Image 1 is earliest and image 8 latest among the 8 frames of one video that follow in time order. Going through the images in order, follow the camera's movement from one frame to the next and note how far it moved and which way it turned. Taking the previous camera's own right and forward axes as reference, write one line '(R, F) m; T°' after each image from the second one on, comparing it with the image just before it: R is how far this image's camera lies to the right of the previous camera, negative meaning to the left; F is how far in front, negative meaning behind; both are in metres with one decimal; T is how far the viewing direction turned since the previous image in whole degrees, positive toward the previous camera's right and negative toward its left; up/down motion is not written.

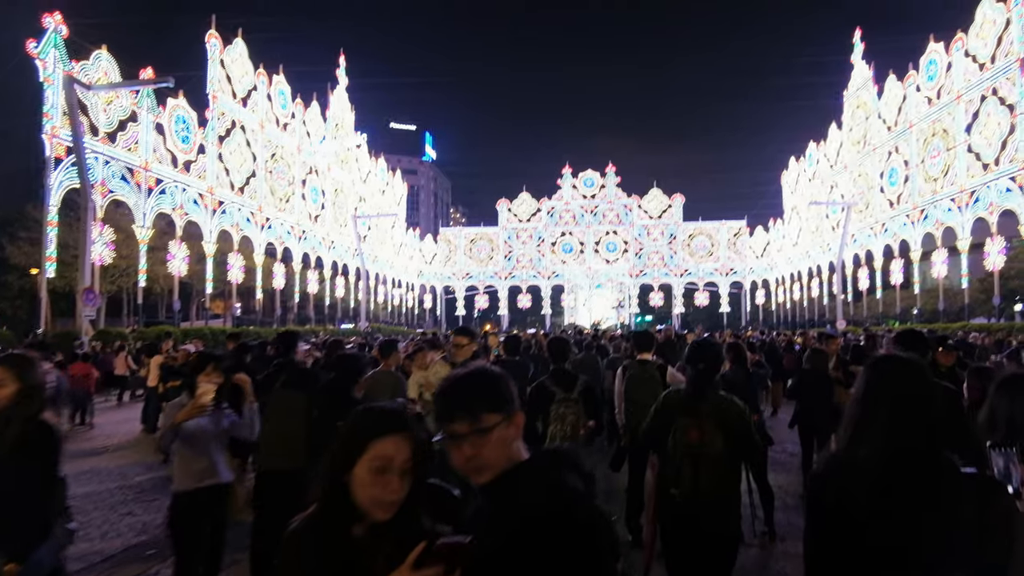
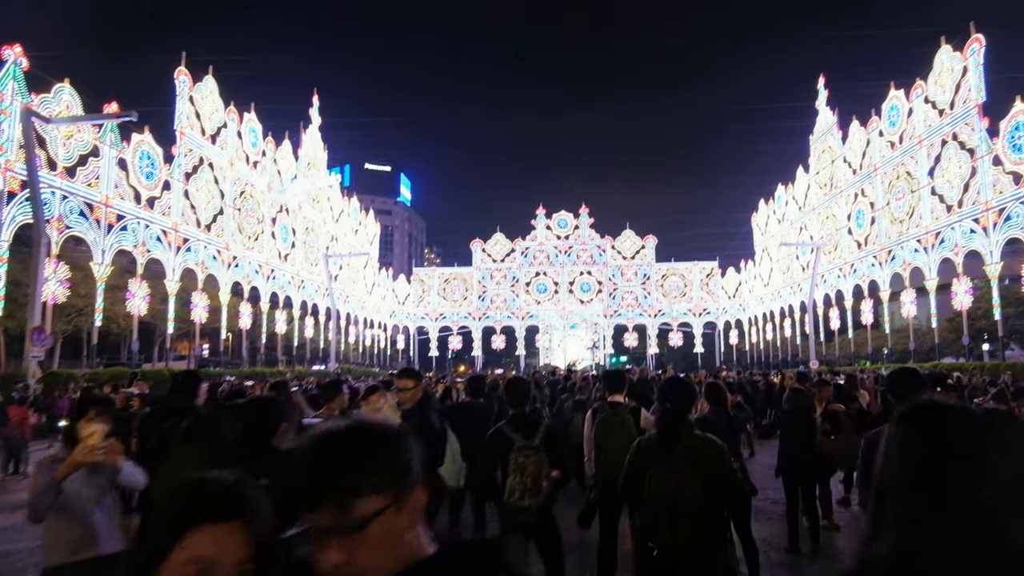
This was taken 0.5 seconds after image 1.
(+0.1, +0.4) m; +2°
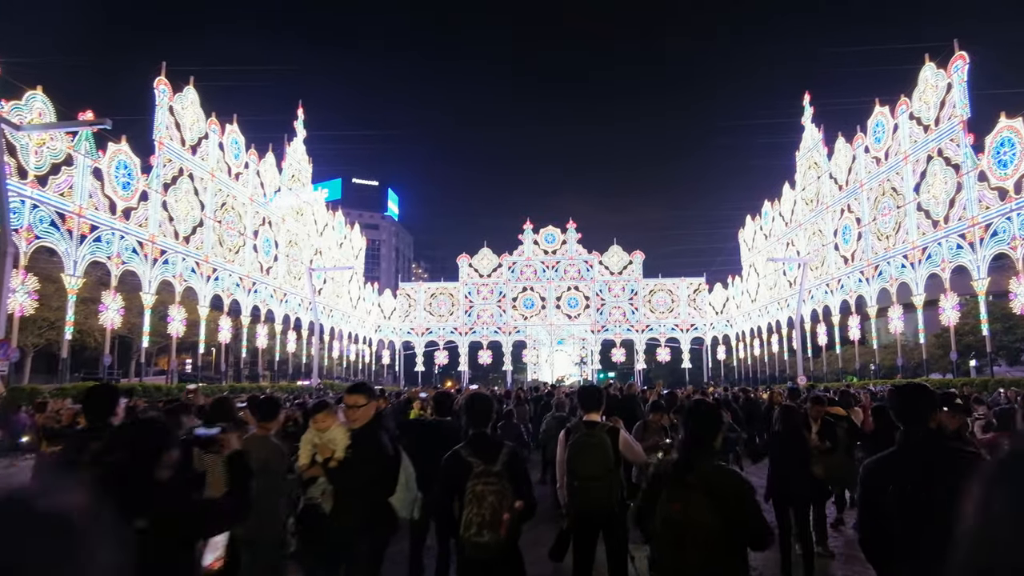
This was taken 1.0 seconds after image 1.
(+0.1, +0.4) m; +1°
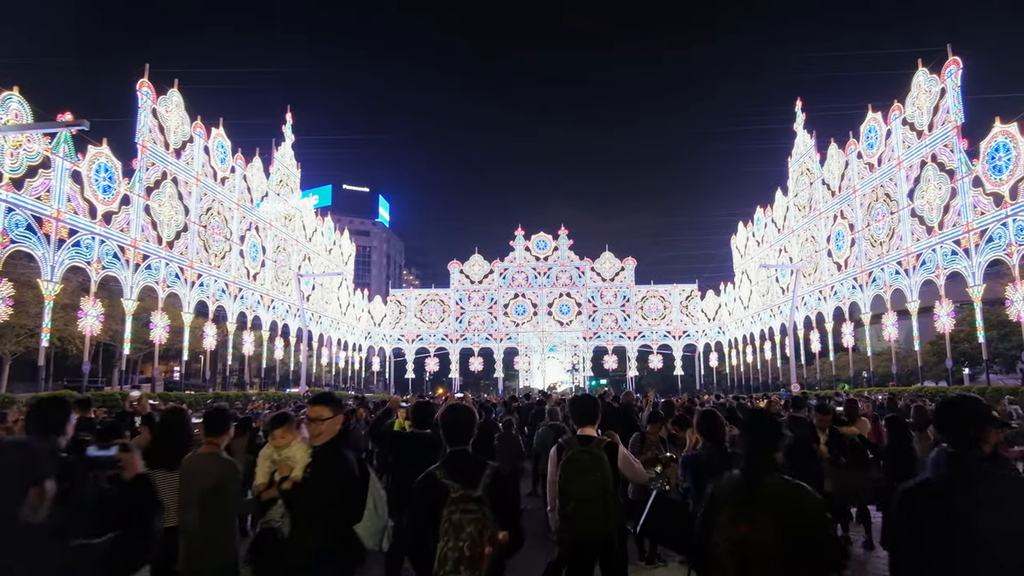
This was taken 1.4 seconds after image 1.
(0.0, +0.4) m; +1°
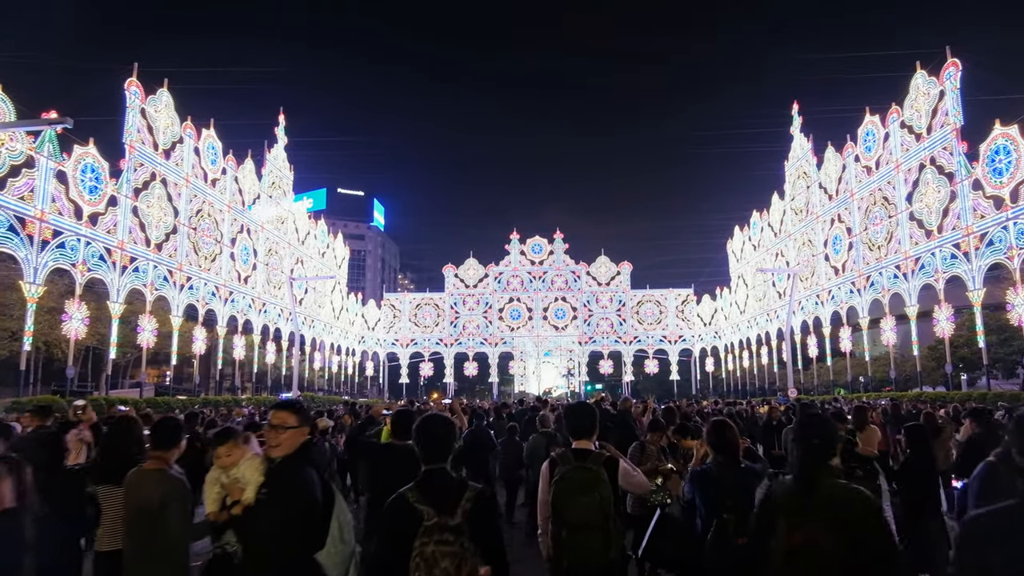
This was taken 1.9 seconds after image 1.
(0.0, +0.4) m; 0°
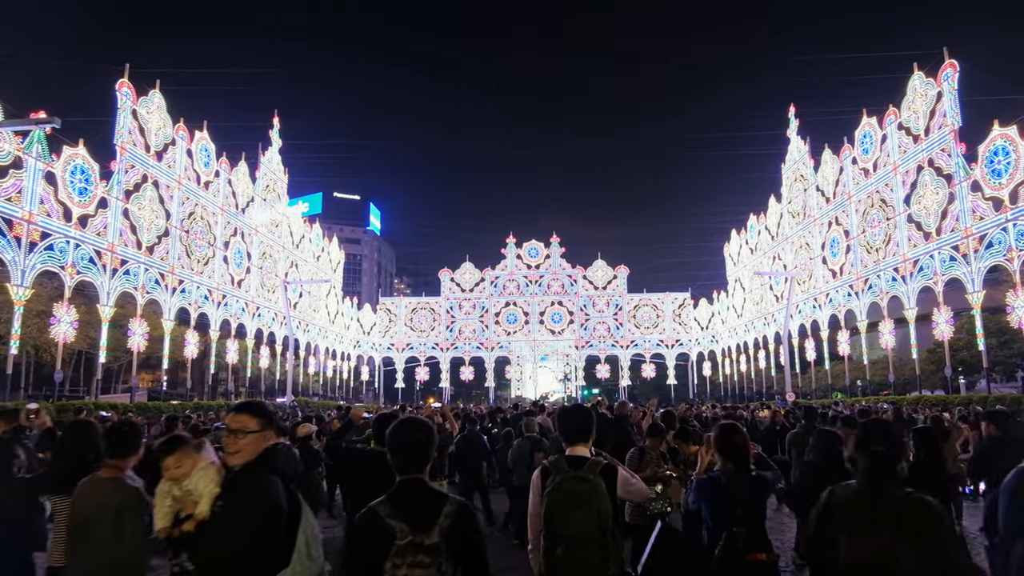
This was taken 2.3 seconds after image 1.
(0.0, +0.3) m; 0°
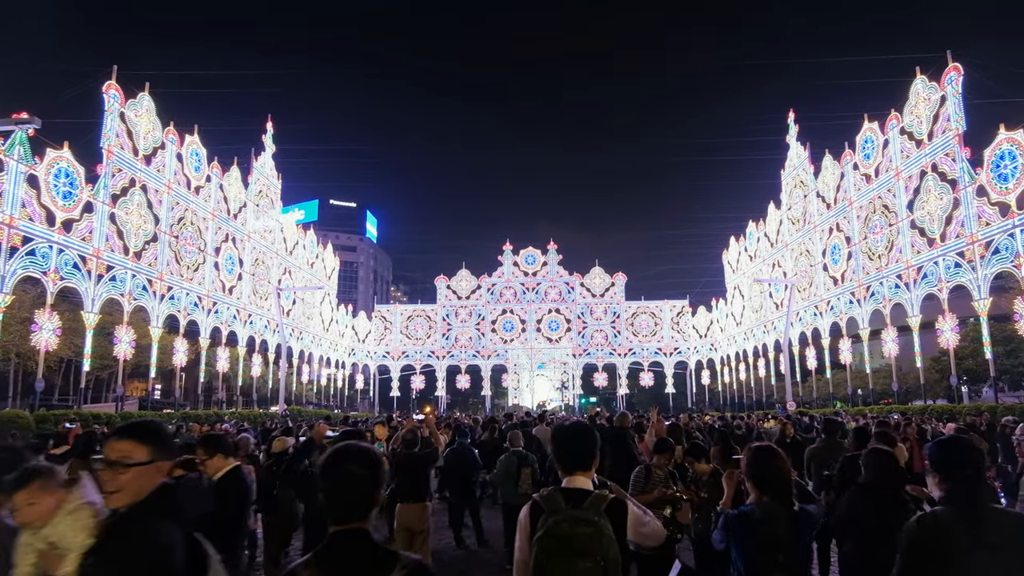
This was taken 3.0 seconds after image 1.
(+0.1, +0.5) m; 0°
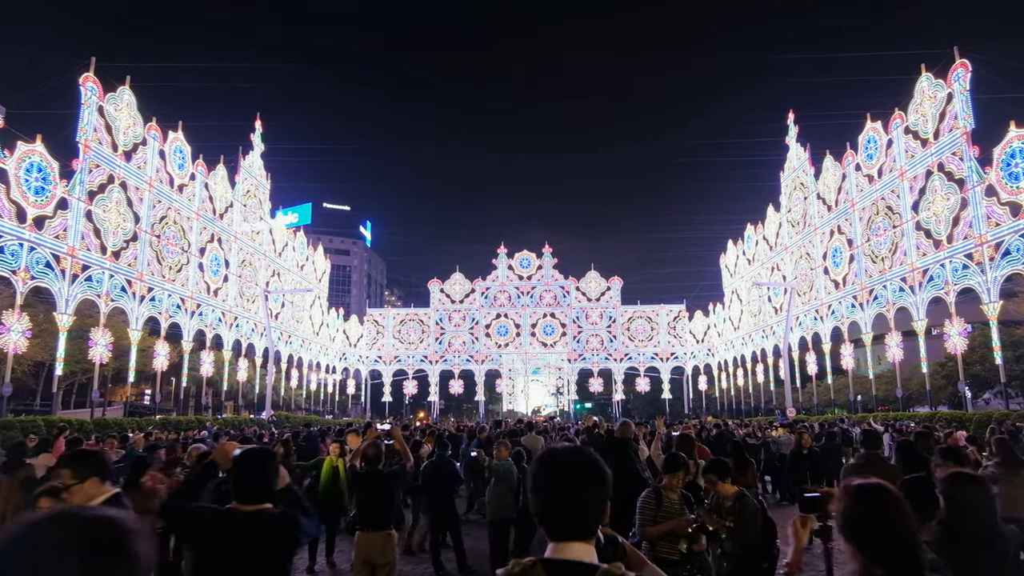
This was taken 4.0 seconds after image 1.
(+0.1, +0.8) m; 0°
